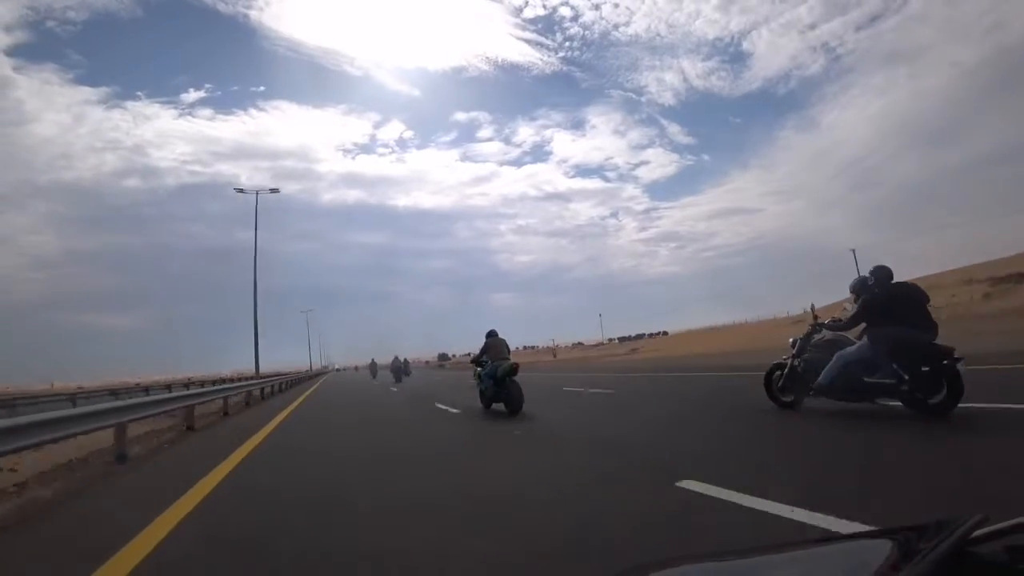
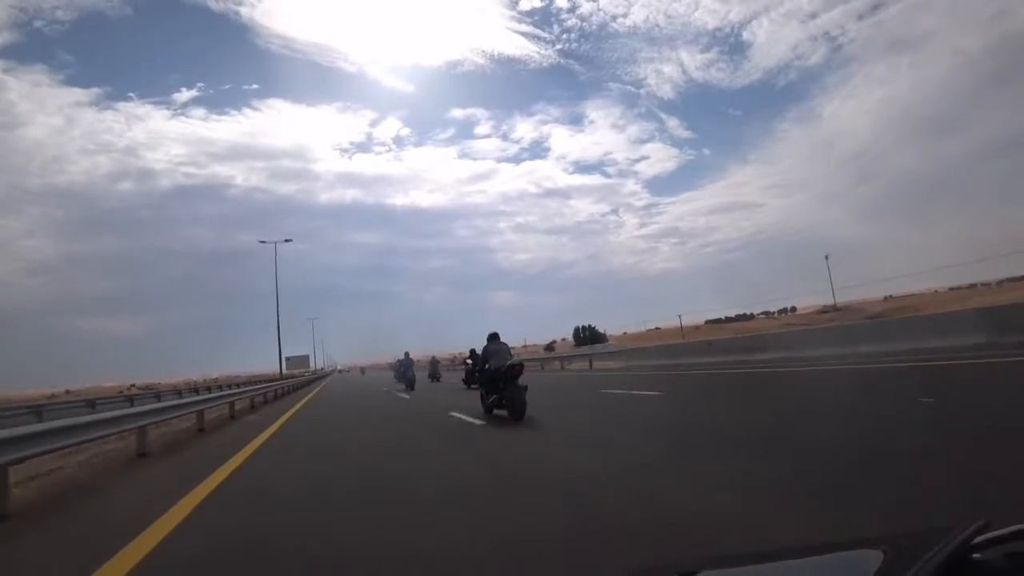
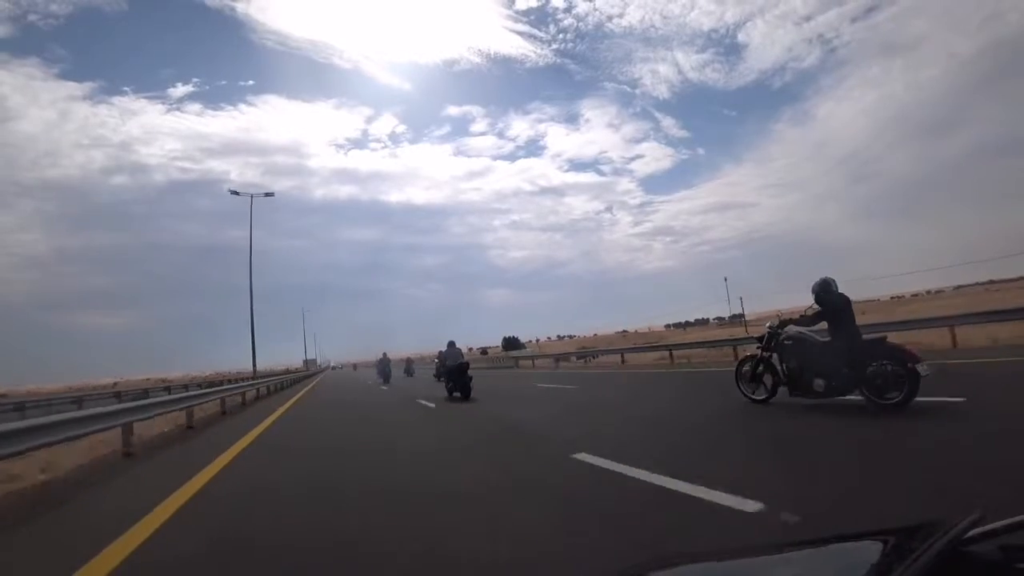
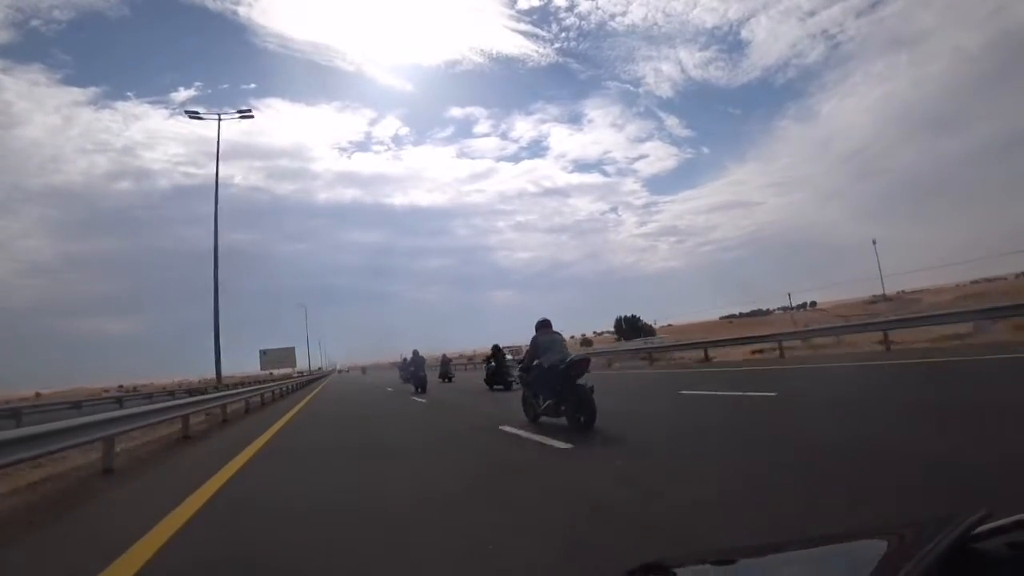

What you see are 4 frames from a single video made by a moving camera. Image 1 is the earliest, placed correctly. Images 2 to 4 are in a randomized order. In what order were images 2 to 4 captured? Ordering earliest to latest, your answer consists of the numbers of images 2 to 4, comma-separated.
3, 2, 4
